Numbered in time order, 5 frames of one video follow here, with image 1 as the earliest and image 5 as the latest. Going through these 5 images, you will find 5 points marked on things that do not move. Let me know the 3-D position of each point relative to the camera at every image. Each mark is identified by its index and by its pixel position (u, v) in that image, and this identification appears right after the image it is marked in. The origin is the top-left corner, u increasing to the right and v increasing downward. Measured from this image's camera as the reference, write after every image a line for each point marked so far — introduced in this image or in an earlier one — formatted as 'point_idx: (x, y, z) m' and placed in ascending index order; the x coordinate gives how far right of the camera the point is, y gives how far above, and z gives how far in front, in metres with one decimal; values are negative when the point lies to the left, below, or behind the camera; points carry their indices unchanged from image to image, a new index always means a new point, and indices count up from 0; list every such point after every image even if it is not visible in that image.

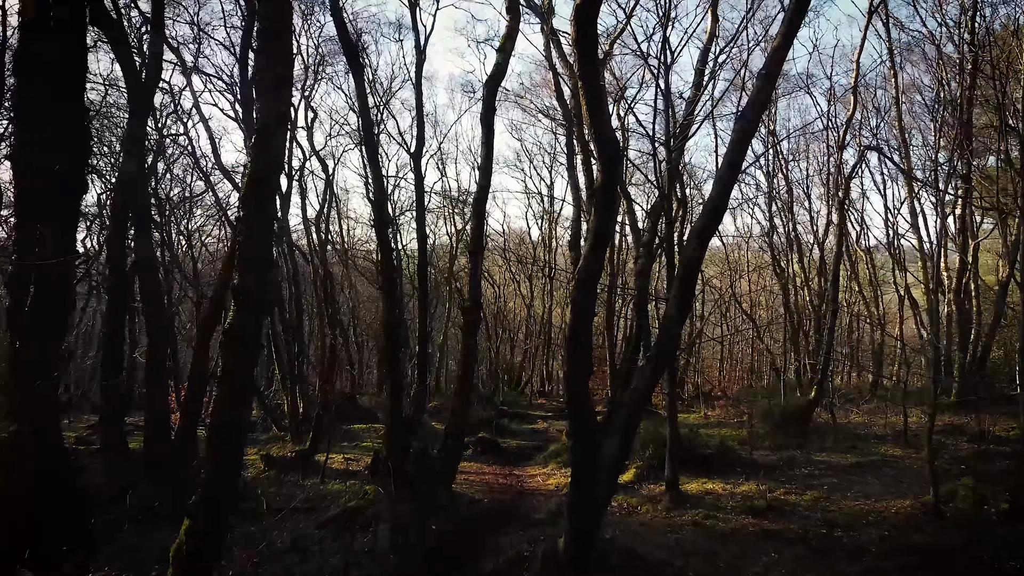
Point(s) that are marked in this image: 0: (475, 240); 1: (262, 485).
0: (-0.5, +0.7, +9.6) m
1: (-4.0, -3.2, +10.6) m
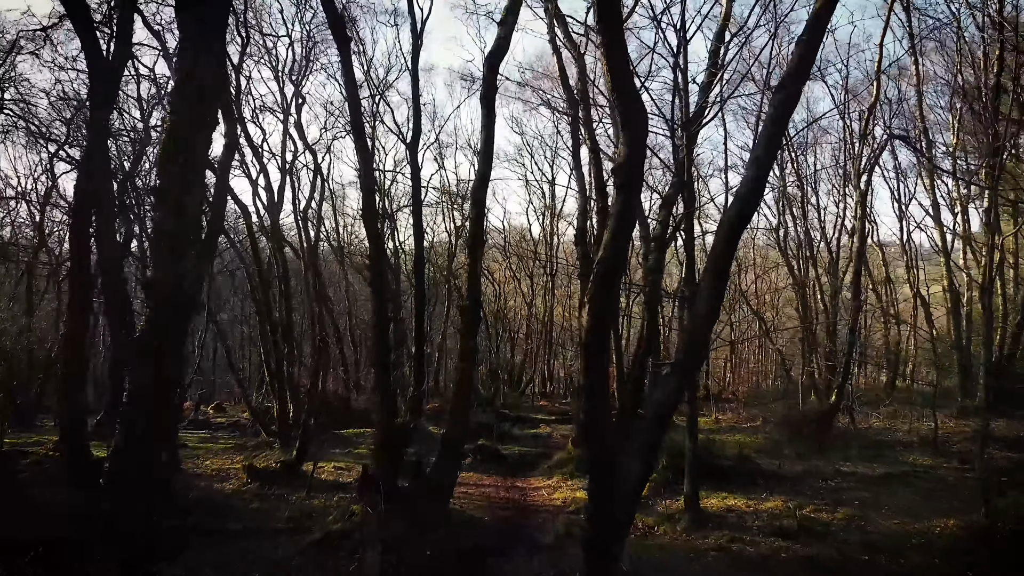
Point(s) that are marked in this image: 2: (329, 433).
0: (-0.5, +0.7, +8.8) m
1: (-4.0, -3.1, +9.8) m
2: (-4.2, -3.3, +15.0) m
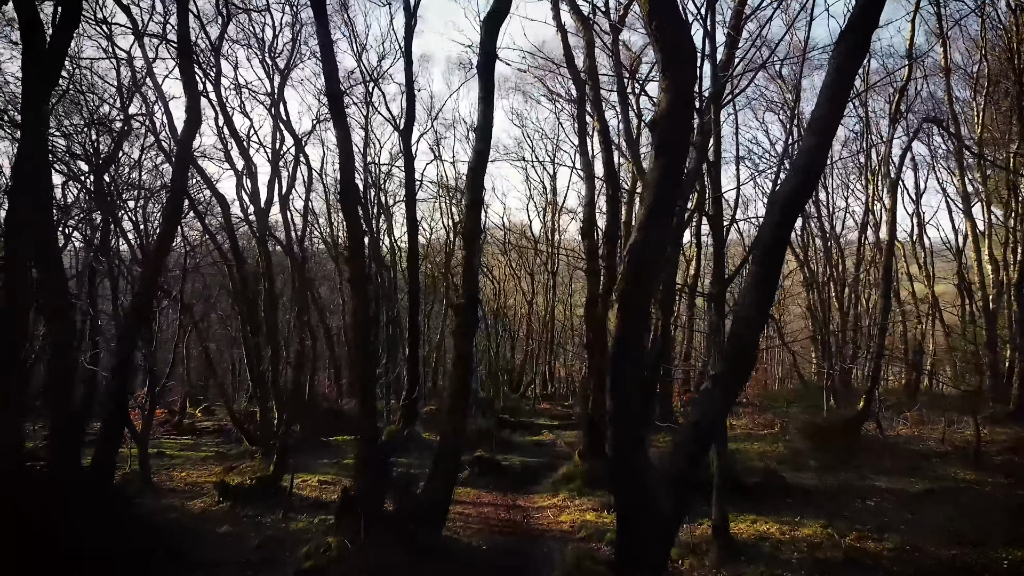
0: (-0.5, +0.8, +7.7) m
1: (-4.0, -3.1, +8.7) m
2: (-4.2, -3.2, +13.9) m
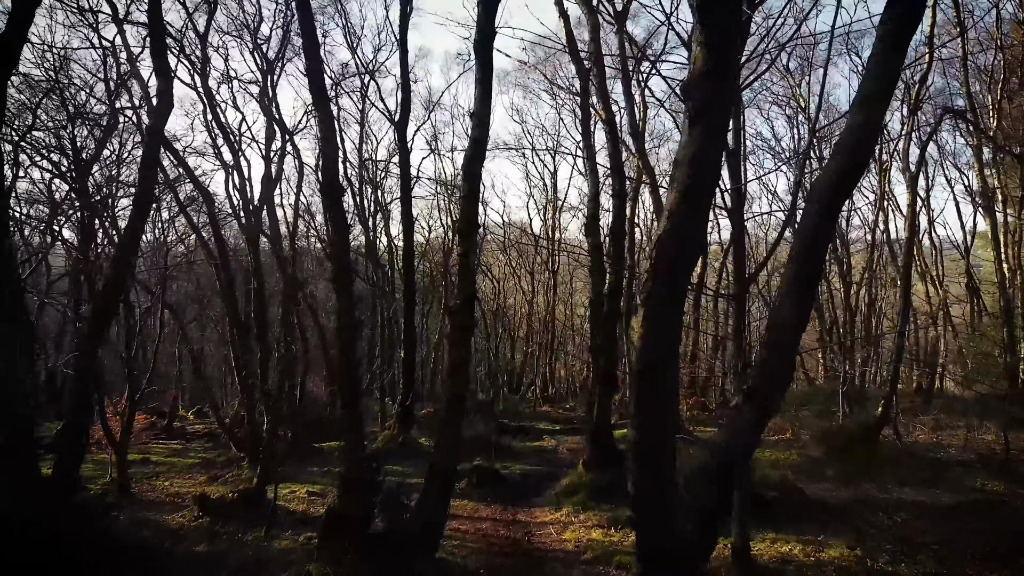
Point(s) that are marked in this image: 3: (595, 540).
0: (-0.5, +0.8, +7.1) m
1: (-4.0, -3.1, +8.1) m
2: (-4.2, -3.2, +13.3) m
3: (+1.0, -3.0, +7.9) m
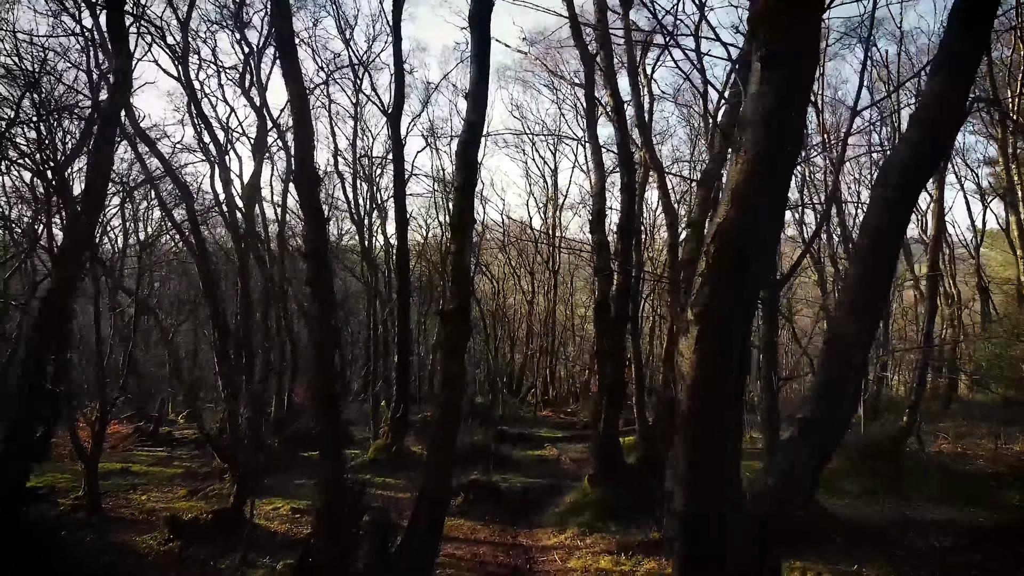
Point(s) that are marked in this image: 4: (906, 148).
0: (-0.5, +0.8, +6.3) m
1: (-4.0, -3.1, +7.3) m
2: (-4.2, -3.3, +12.5) m
3: (+1.0, -3.0, +7.2) m
4: (+1.9, +0.7, +3.2) m
